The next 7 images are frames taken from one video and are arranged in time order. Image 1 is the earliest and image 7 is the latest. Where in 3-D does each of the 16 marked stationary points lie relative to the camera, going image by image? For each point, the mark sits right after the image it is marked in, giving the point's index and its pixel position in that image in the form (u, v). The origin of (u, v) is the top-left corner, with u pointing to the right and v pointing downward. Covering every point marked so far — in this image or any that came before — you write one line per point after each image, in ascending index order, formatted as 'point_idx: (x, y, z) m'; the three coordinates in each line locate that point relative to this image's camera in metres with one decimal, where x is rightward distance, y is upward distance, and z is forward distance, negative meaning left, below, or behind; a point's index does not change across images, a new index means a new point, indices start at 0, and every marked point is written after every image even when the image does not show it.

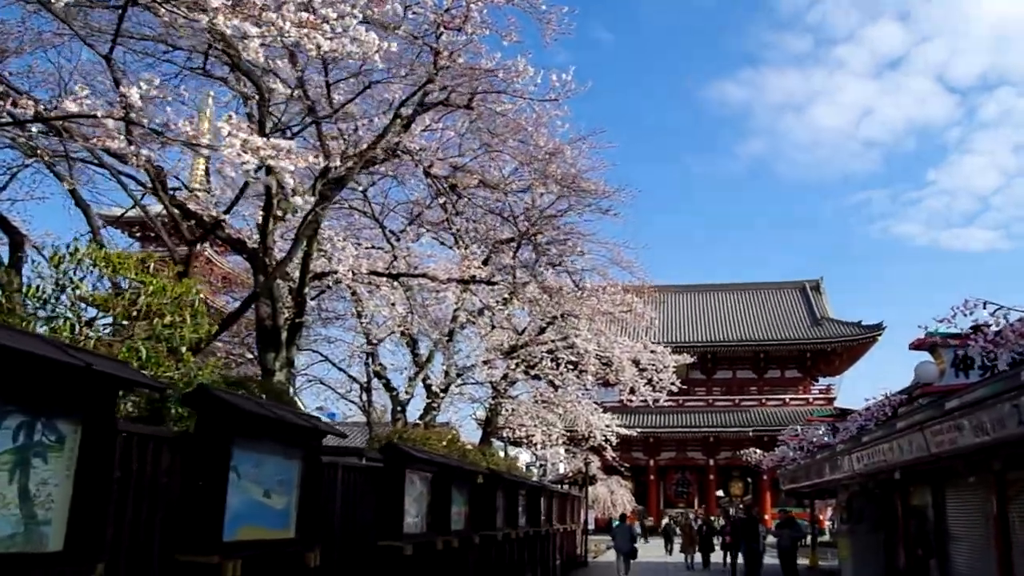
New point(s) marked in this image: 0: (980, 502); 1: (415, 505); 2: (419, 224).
0: (+5.6, -2.6, +11.1) m
1: (-0.8, -1.8, +7.7) m
2: (-1.4, +1.0, +13.8) m
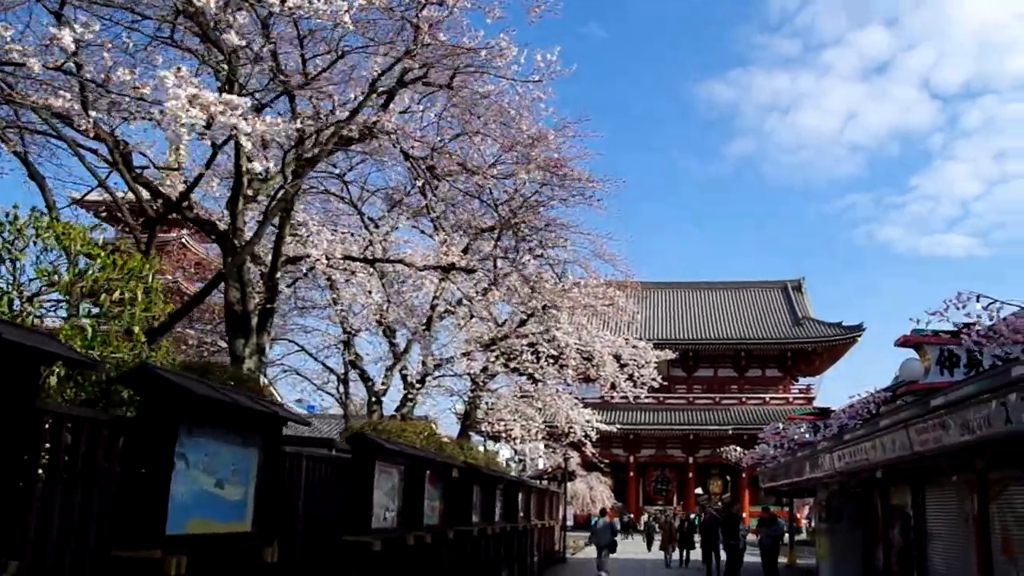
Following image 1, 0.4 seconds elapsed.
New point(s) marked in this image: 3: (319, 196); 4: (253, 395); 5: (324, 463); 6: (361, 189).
0: (+5.3, -2.6, +10.9) m
1: (-1.0, -1.7, +7.4) m
2: (-1.7, +1.1, +13.4) m
3: (-2.9, +1.4, +13.6) m
4: (-1.5, -0.6, +5.3) m
5: (-1.3, -1.2, +6.5) m
6: (-2.2, +1.4, +13.1) m
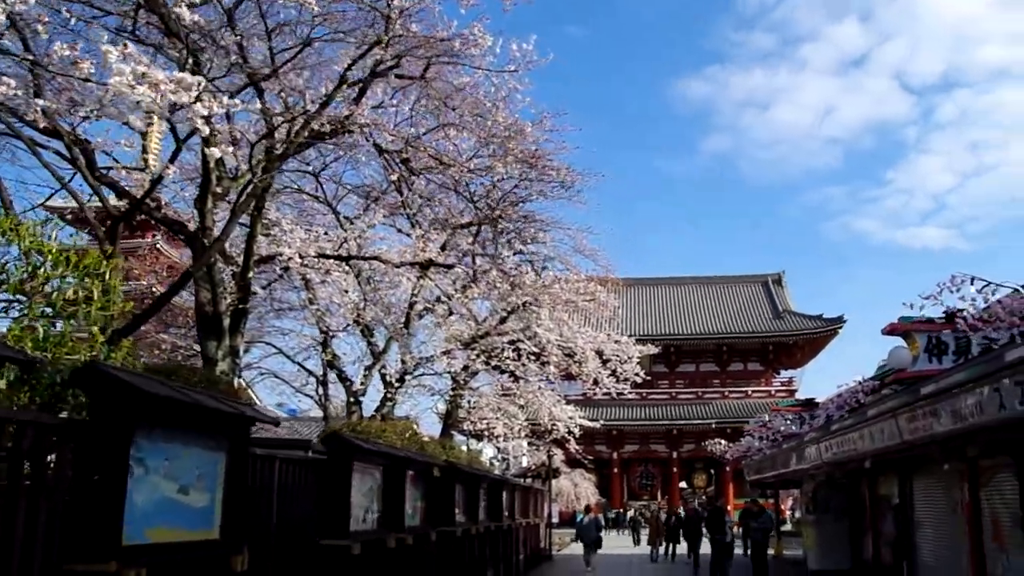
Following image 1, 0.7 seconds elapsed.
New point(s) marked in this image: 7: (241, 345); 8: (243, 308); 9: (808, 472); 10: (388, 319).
0: (+5.1, -2.4, +10.8) m
1: (-1.2, -1.7, +7.2) m
2: (-2.0, +1.2, +13.1) m
3: (-3.2, +1.4, +13.2) m
4: (-1.6, -0.6, +5.0) m
5: (-1.5, -1.2, +6.3) m
6: (-2.5, +1.4, +12.8) m
7: (-3.4, -0.7, +11.6) m
8: (-3.3, -0.2, +11.4) m
9: (+4.7, -2.9, +14.6) m
10: (-2.1, -0.5, +15.1) m
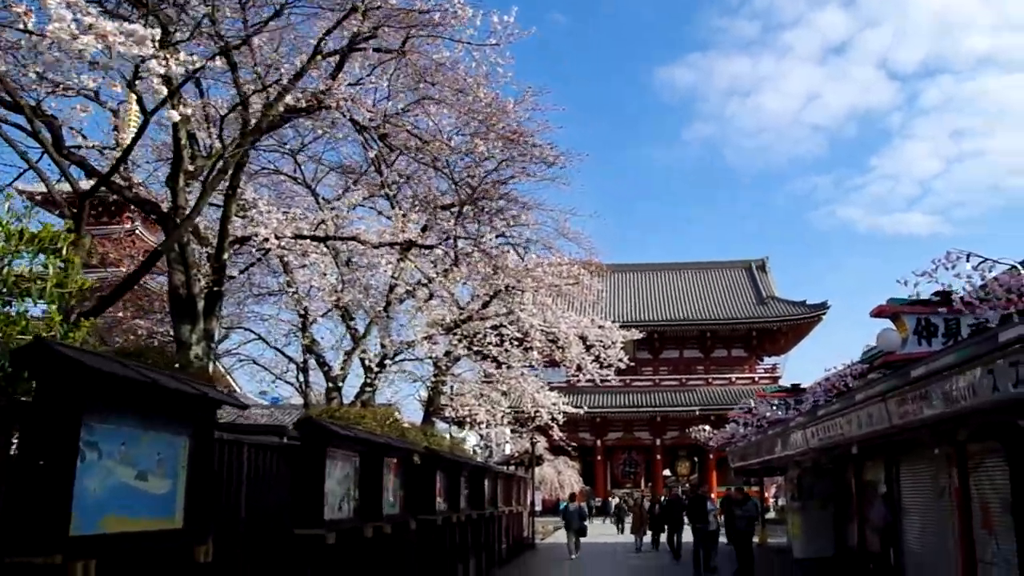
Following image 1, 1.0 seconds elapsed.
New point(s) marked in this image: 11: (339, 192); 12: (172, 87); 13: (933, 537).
0: (+4.9, -2.2, +10.6) m
1: (-1.3, -1.5, +6.9) m
2: (-2.2, +1.4, +12.8) m
3: (-3.4, +1.7, +12.9) m
4: (-1.7, -0.5, +4.7) m
5: (-1.6, -1.1, +6.0) m
6: (-2.7, +1.7, +12.5) m
7: (-3.6, -0.5, +11.3) m
8: (-3.6, 0.0, +11.1) m
9: (+4.5, -2.7, +14.5) m
10: (-2.3, -0.3, +14.8) m
11: (-2.5, +1.4, +13.5) m
12: (-3.3, +2.0, +9.0) m
13: (+5.0, -2.9, +10.8) m
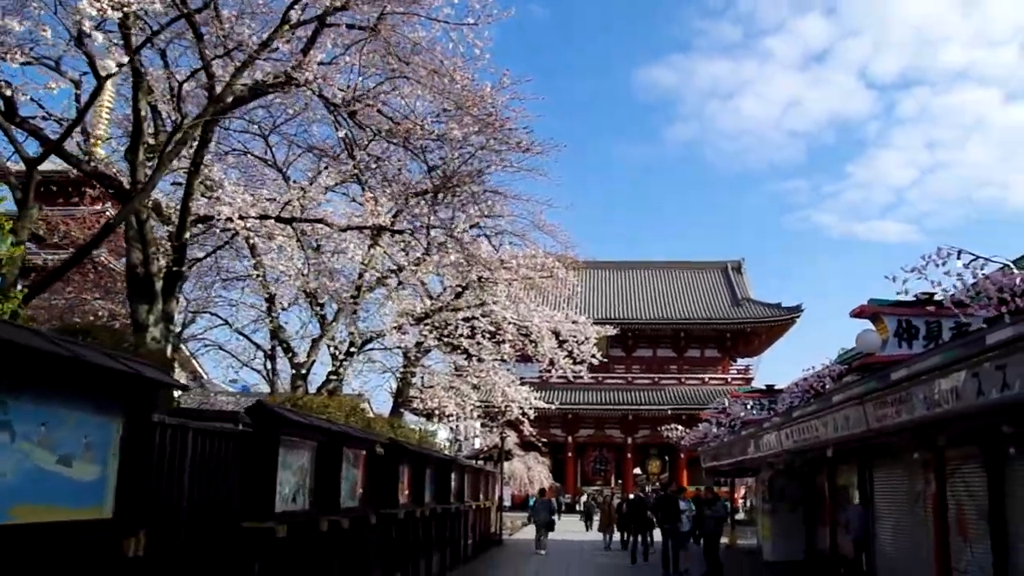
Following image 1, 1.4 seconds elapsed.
0: (+4.6, -2.2, +10.4) m
1: (-1.6, -1.4, +6.5) m
2: (-2.6, +1.6, +12.4) m
3: (-3.8, +1.9, +12.5) m
4: (-1.9, -0.3, +4.3) m
5: (-1.8, -0.9, +5.6) m
6: (-3.0, +1.9, +12.1) m
7: (-4.0, -0.3, +10.8) m
8: (-3.9, +0.2, +10.7) m
9: (+4.0, -2.7, +14.3) m
10: (-2.8, 0.0, +14.4) m
11: (-2.9, +1.6, +13.0) m
12: (-3.5, +2.2, +8.5) m
13: (+4.6, -3.0, +10.6) m
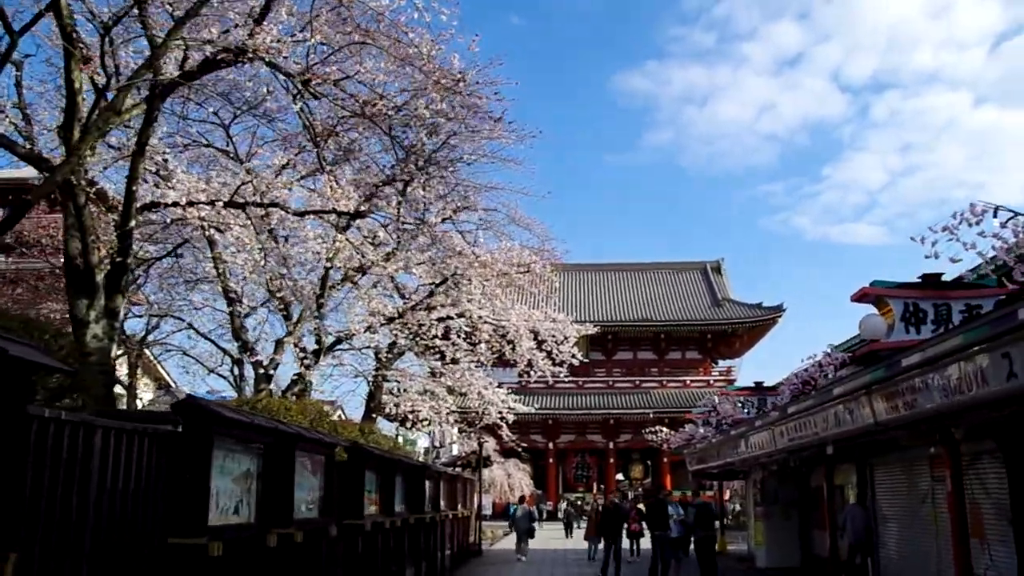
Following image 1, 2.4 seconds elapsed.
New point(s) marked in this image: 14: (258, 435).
0: (+4.3, -2.0, +9.7) m
1: (-1.7, -1.2, +5.7) m
2: (-2.9, +1.7, +11.6) m
3: (-4.1, +1.9, +11.6) m
4: (-2.0, -0.2, +3.5) m
5: (-2.0, -0.8, +4.8) m
6: (-3.4, +1.9, +11.2) m
7: (-4.3, -0.2, +9.9) m
8: (-4.2, +0.3, +9.8) m
9: (+3.6, -2.5, +13.6) m
10: (-3.1, 0.0, +13.5) m
11: (-3.2, +1.7, +12.2) m
12: (-3.8, +2.3, +7.7) m
13: (+4.3, -2.8, +9.9) m
14: (-1.7, -1.0, +6.0) m
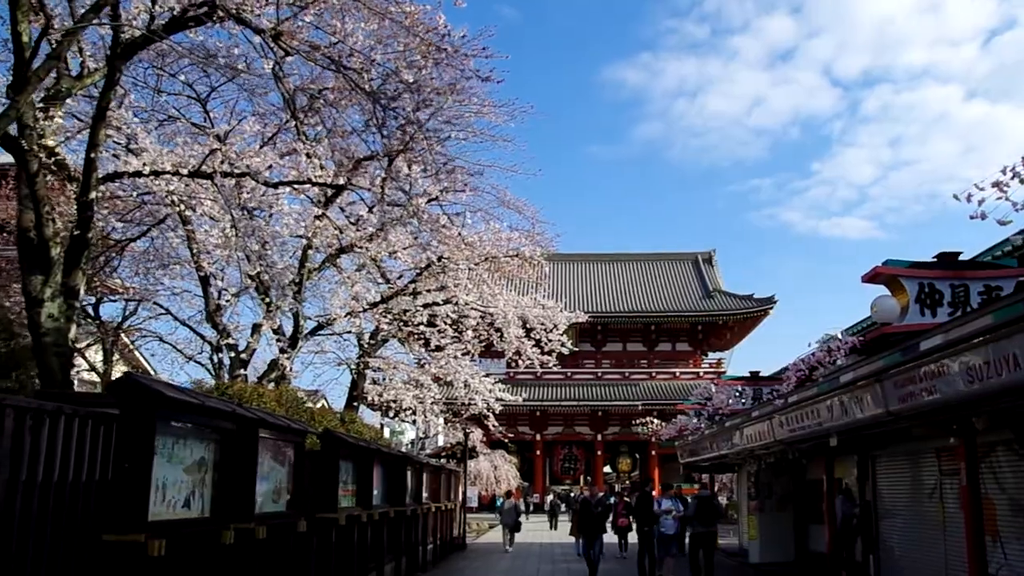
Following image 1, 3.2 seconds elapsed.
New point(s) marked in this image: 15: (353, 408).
0: (+4.2, -1.9, +9.2) m
1: (-1.8, -1.0, +5.1) m
2: (-3.1, +1.9, +10.9) m
3: (-4.3, +2.2, +10.9) m
4: (-2.1, 0.0, +2.9) m
5: (-2.0, -0.6, +4.2) m
6: (-3.5, +2.2, +10.6) m
7: (-4.4, 0.0, +9.3) m
8: (-4.3, +0.5, +9.1) m
9: (+3.4, -2.3, +13.0) m
10: (-3.3, +0.3, +12.9) m
11: (-3.4, +1.9, +11.5) m
12: (-3.9, +2.5, +7.0) m
13: (+4.2, -2.6, +9.4) m
14: (-1.8, -0.8, +5.4) m
15: (-3.0, -2.3, +17.4) m
